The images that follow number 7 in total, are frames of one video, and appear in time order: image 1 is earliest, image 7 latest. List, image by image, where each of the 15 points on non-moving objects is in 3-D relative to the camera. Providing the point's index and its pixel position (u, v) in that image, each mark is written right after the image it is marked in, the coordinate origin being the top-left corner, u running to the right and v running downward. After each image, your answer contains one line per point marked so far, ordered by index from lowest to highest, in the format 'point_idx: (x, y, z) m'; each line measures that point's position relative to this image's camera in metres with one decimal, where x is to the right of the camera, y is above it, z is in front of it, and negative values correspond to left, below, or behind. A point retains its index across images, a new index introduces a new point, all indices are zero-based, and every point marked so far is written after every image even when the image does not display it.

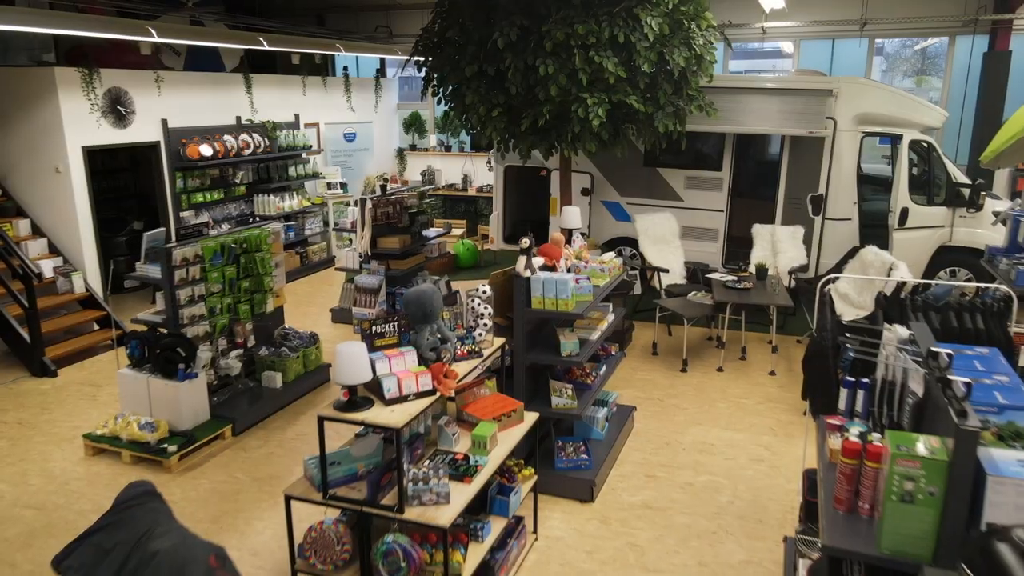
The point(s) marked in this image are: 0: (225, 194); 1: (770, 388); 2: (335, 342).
0: (-3.8, +1.2, +8.9) m
1: (+2.4, -0.9, +6.2) m
2: (-2.0, -0.6, +7.5) m
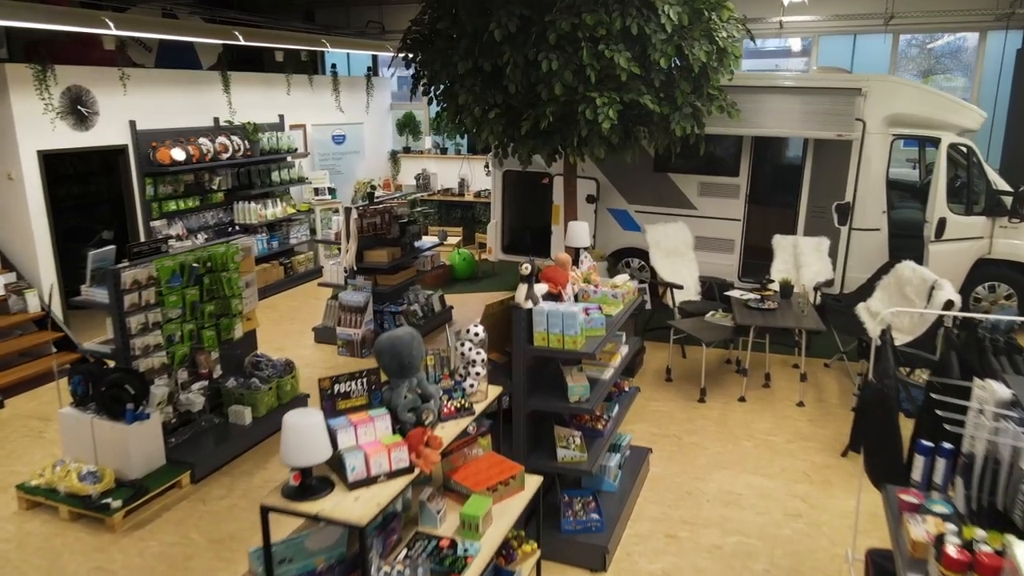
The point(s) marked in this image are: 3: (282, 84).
0: (-3.8, +1.1, +8.2) m
1: (+2.4, -1.1, +5.6) m
2: (-2.0, -0.8, +6.8) m
3: (-3.2, +2.9, +9.5) m
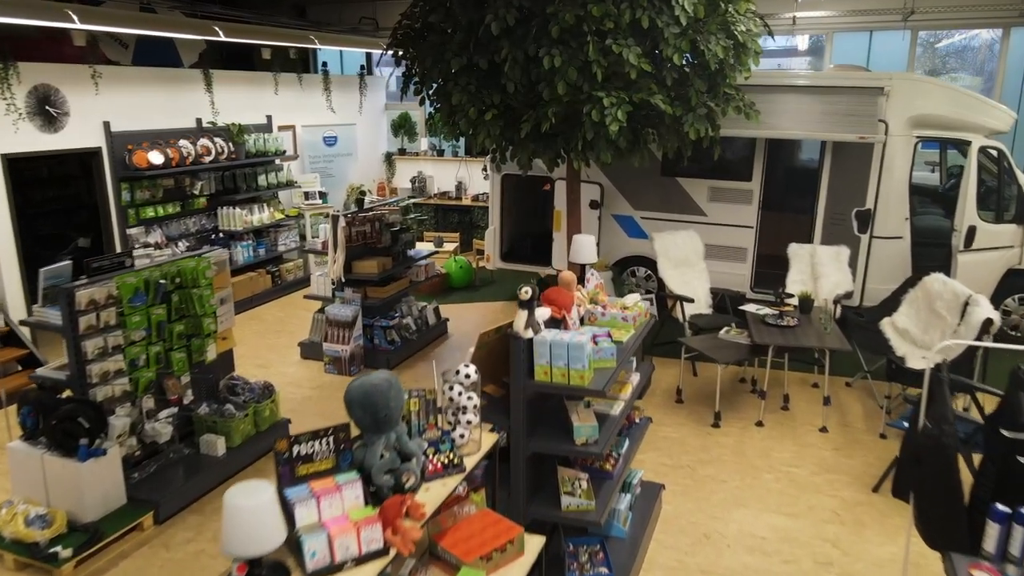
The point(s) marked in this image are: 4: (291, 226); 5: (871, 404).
0: (-3.8, +0.9, +7.8) m
1: (+2.4, -1.2, +5.1) m
2: (-2.0, -0.9, +6.4) m
3: (-3.2, +2.7, +9.0) m
4: (-3.0, +0.9, +9.2) m
5: (+3.1, -1.0, +5.8) m
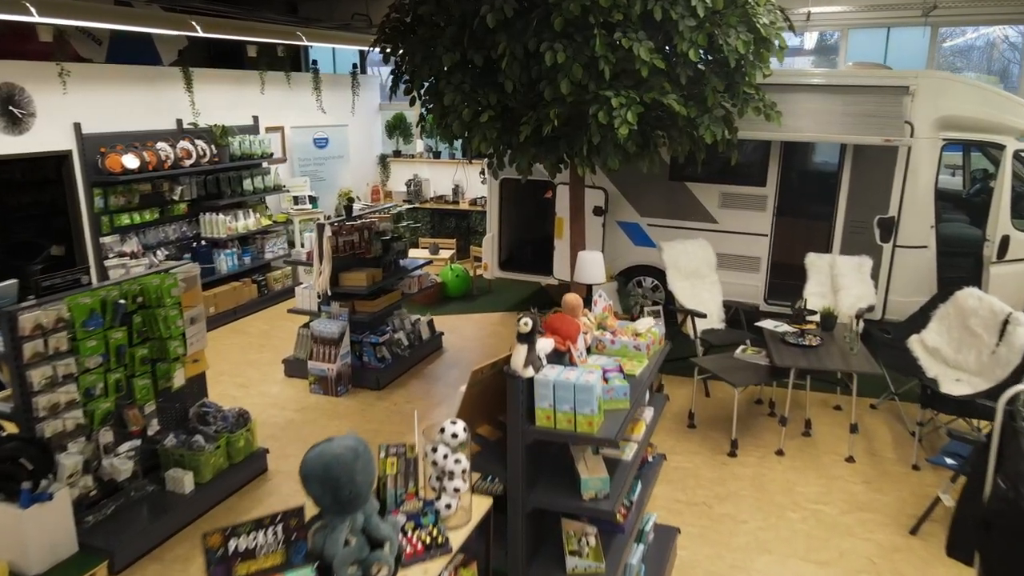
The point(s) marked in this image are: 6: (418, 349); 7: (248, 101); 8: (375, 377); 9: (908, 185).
0: (-3.8, +0.8, +7.3) m
1: (+2.4, -1.4, +4.7) m
2: (-2.0, -1.0, +5.9) m
3: (-3.3, +2.6, +8.6) m
4: (-3.0, +0.7, +8.8) m
5: (+3.1, -1.1, +5.3) m
6: (-0.9, -0.6, +6.8) m
7: (-3.3, +2.4, +8.5) m
8: (-1.2, -0.8, +6.2) m
9: (+3.7, +1.0, +6.4) m
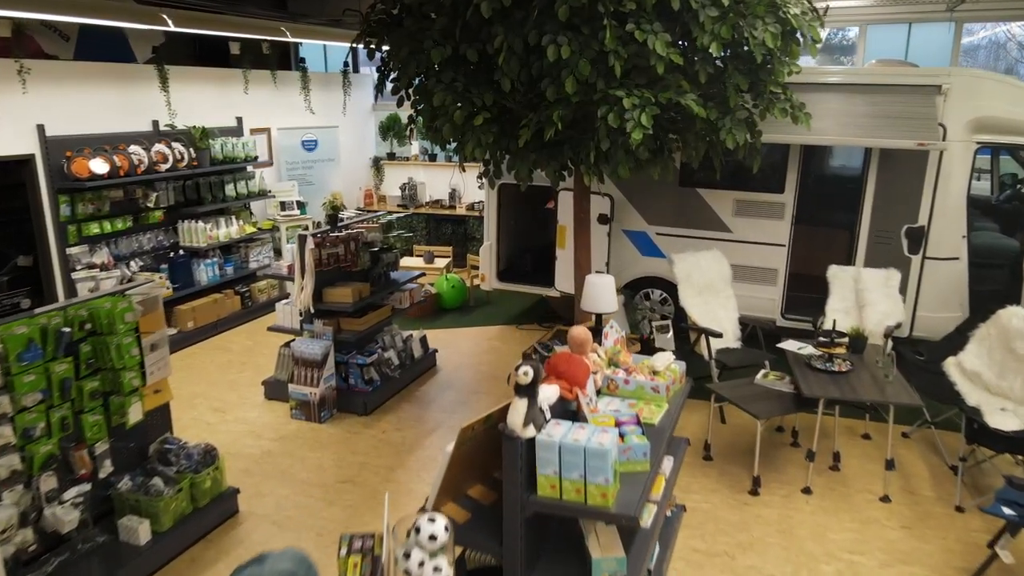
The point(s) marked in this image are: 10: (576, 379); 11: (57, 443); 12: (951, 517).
0: (-3.8, +0.7, +6.8) m
1: (+2.3, -1.5, +4.2) m
2: (-2.0, -1.2, +5.4) m
3: (-3.3, +2.5, +8.1) m
4: (-3.0, +0.6, +8.3) m
5: (+3.1, -1.3, +4.9) m
6: (-1.0, -0.8, +6.3) m
7: (-3.3, +2.2, +8.0) m
8: (-1.3, -1.0, +5.7) m
9: (+3.7, +0.8, +5.9) m
10: (+0.3, -0.4, +2.7) m
11: (-2.4, -0.8, +3.6) m
12: (+2.8, -1.4, +4.3) m
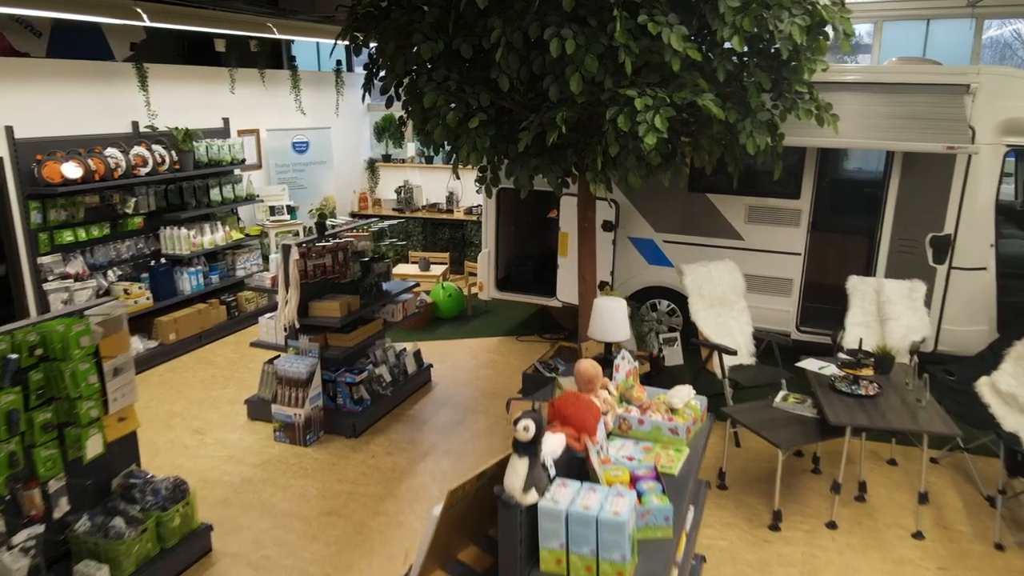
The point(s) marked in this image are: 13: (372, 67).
0: (-3.8, +0.6, +6.5) m
1: (+2.3, -1.6, +3.8) m
2: (-2.0, -1.3, +5.1) m
3: (-3.3, +2.4, +7.7) m
4: (-3.1, +0.5, +7.9) m
5: (+3.0, -1.4, +4.5) m
6: (-1.0, -0.9, +5.9) m
7: (-3.3, +2.1, +7.6) m
8: (-1.3, -1.1, +5.3) m
9: (+3.7, +0.7, +5.5) m
10: (+0.2, -0.5, +2.3) m
11: (-2.5, -0.9, +3.3) m
12: (+2.8, -1.6, +3.9) m
13: (-0.8, +1.4, +4.1) m
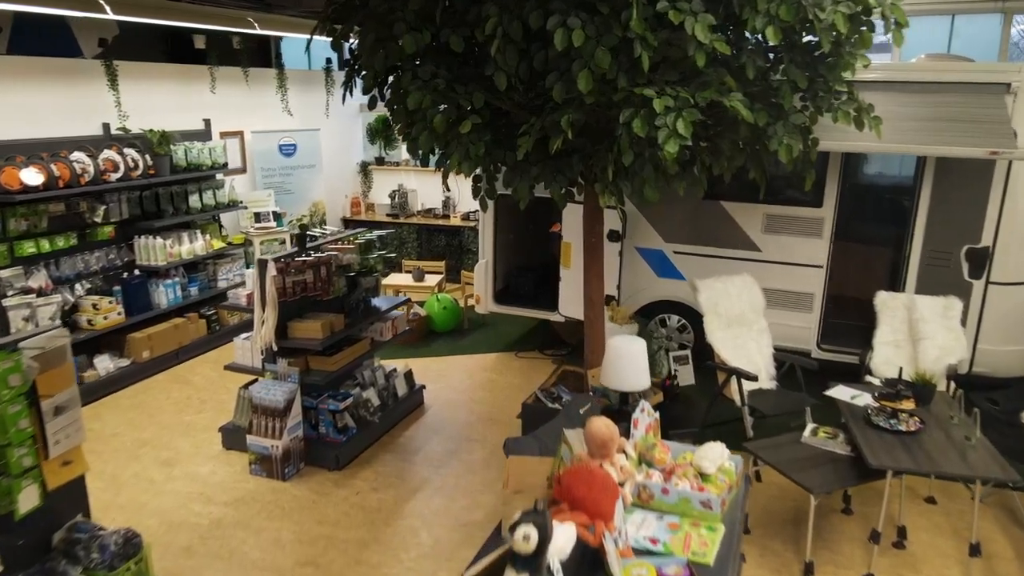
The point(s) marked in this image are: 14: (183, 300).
0: (-3.8, +0.4, +6.0) m
1: (+2.3, -1.7, +3.3) m
2: (-2.0, -1.4, +4.6) m
3: (-3.3, +2.2, +7.3) m
4: (-3.1, +0.4, +7.4) m
5: (+3.0, -1.5, +4.0) m
6: (-1.0, -1.0, +5.4) m
7: (-3.3, +2.0, +7.2) m
8: (-1.3, -1.2, +4.8) m
9: (+3.7, +0.6, +5.1) m
10: (+0.2, -0.6, +1.8) m
11: (-2.5, -1.1, +2.8) m
12: (+2.8, -1.7, +3.4) m
13: (-0.9, +1.2, +3.6) m
14: (-3.3, -0.1, +6.8) m
